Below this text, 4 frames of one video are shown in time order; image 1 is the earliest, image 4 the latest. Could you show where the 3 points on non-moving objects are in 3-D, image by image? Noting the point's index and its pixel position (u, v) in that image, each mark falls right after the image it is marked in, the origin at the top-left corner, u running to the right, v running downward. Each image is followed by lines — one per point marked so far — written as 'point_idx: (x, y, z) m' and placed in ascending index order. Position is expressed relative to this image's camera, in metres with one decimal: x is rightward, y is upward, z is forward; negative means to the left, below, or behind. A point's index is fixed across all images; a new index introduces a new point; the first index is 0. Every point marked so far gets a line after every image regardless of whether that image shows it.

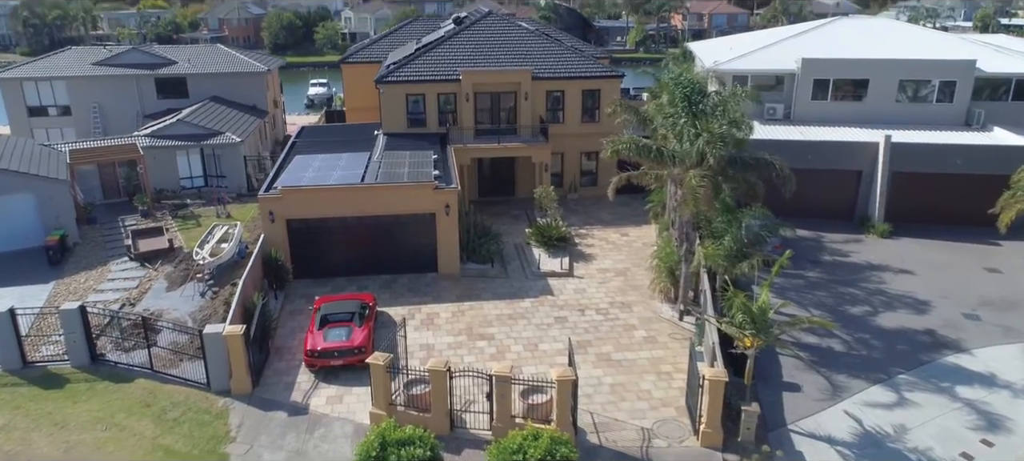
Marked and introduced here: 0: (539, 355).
0: (+0.7, -3.5, +19.8) m
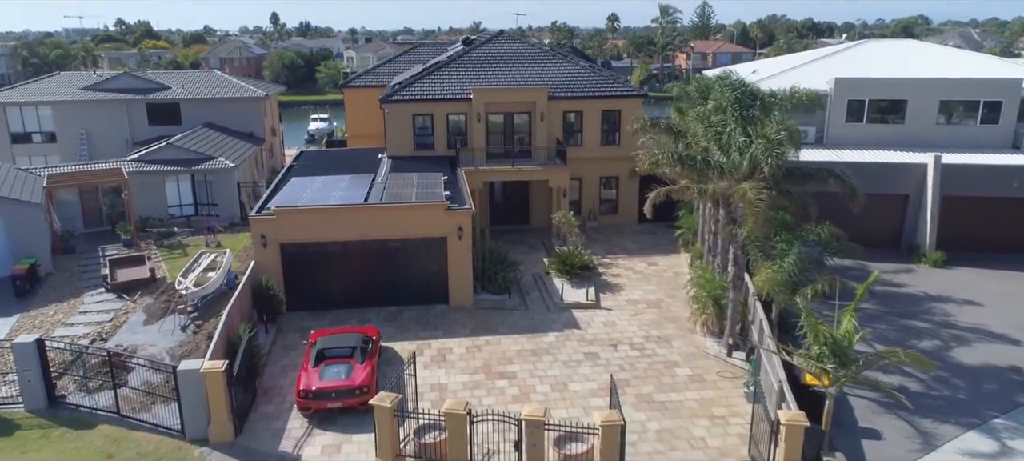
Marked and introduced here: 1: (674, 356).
0: (+1.4, -3.9, +17.0) m
1: (+4.3, -3.4, +19.0) m
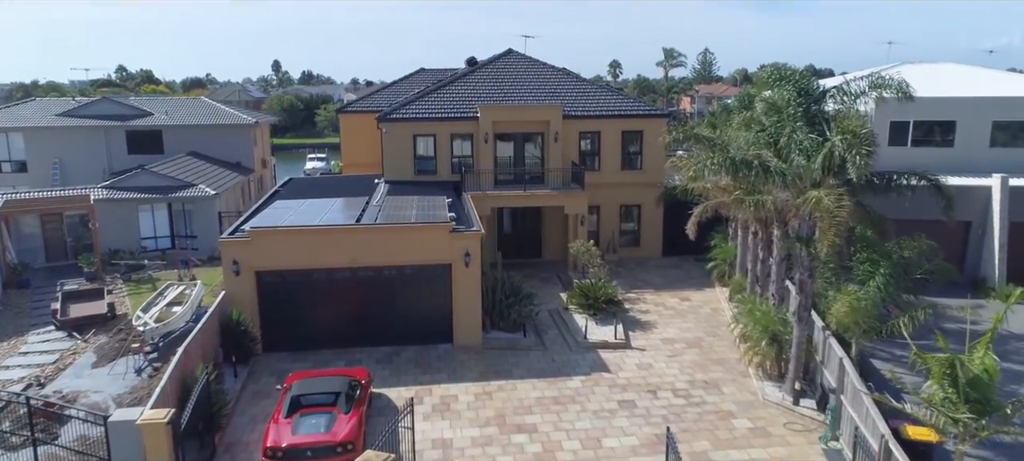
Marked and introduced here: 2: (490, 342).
0: (+1.8, -4.3, +13.6) m
1: (+4.7, -3.8, +15.7) m
2: (-0.6, -3.0, +19.3) m
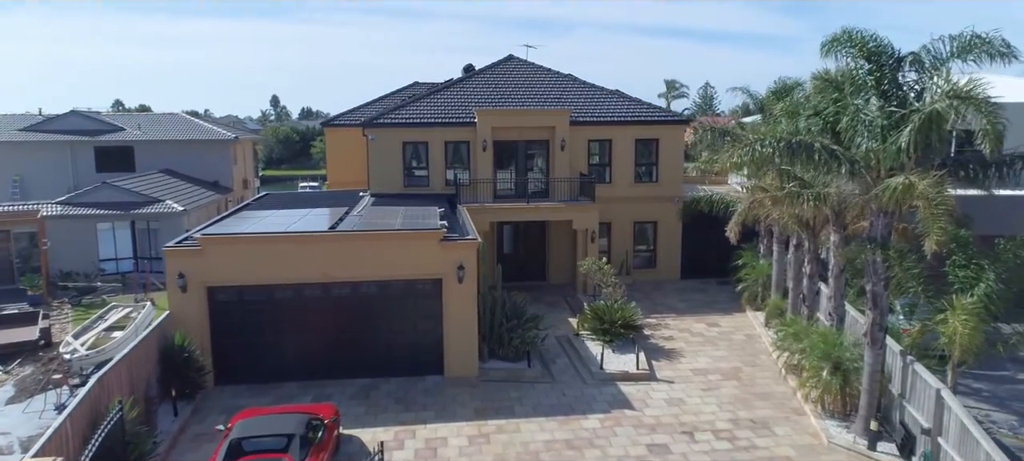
0: (+1.8, -4.2, +10.4) m
1: (+4.8, -3.8, +12.5) m
2: (-0.6, -3.2, +16.2) m
